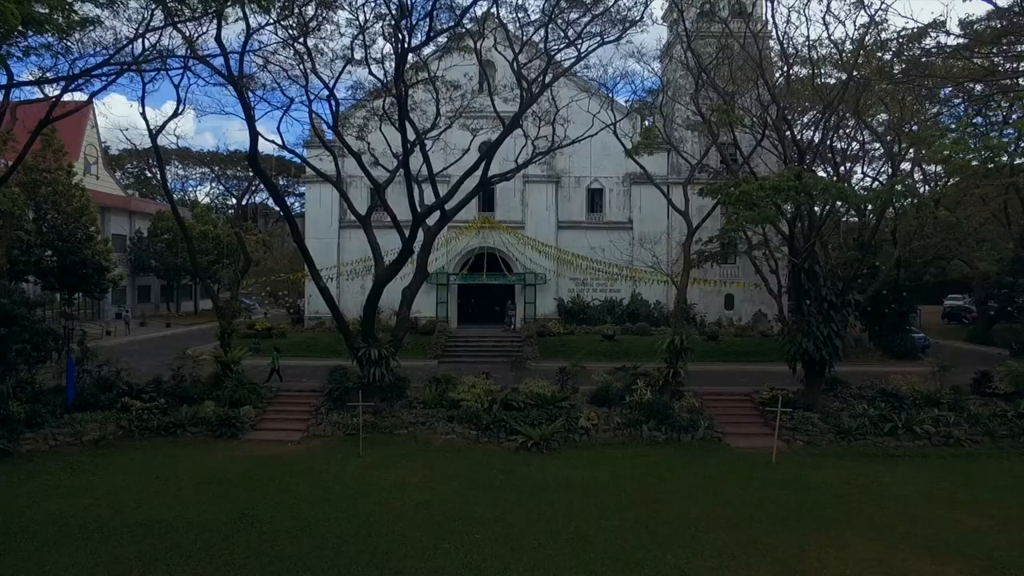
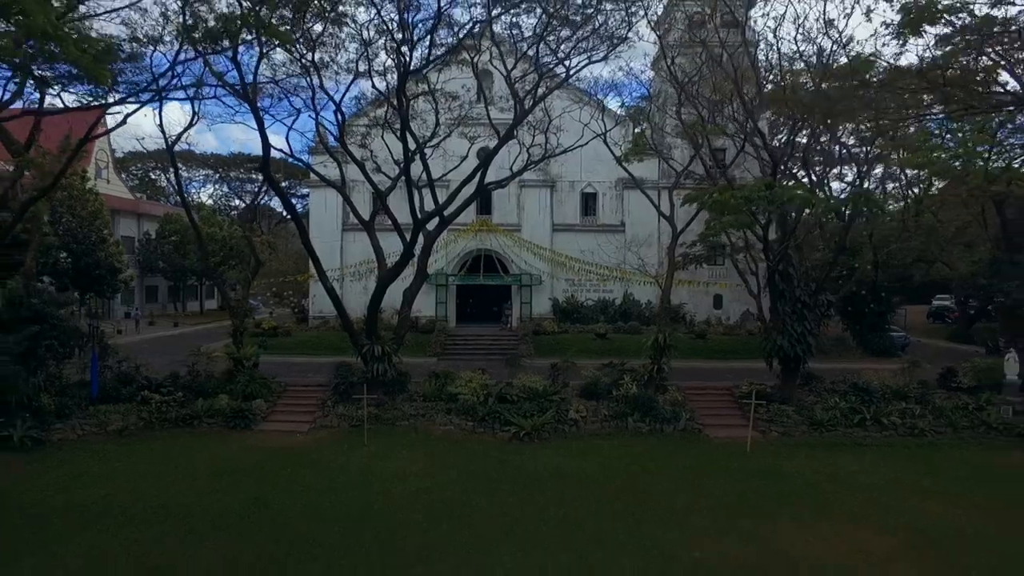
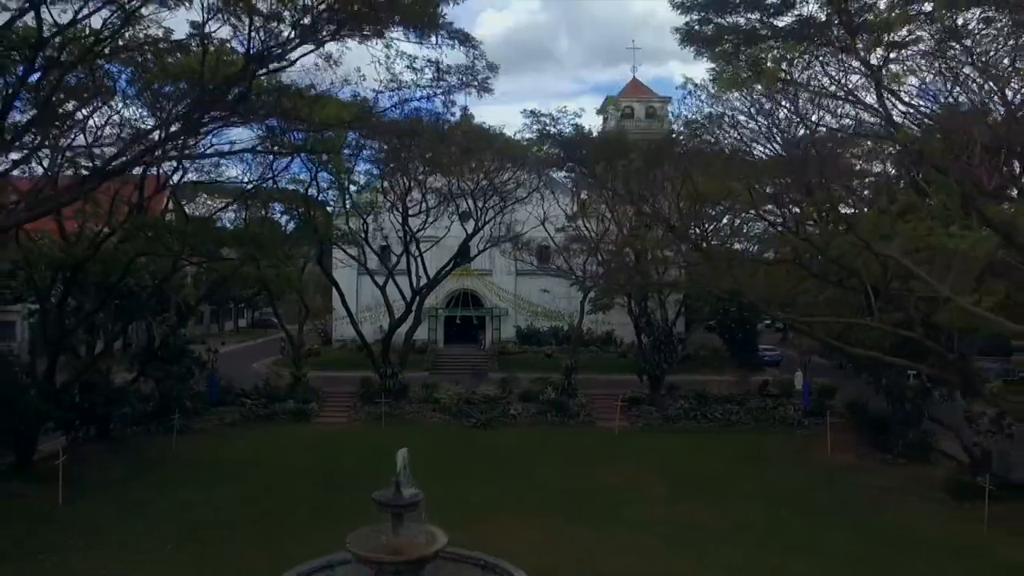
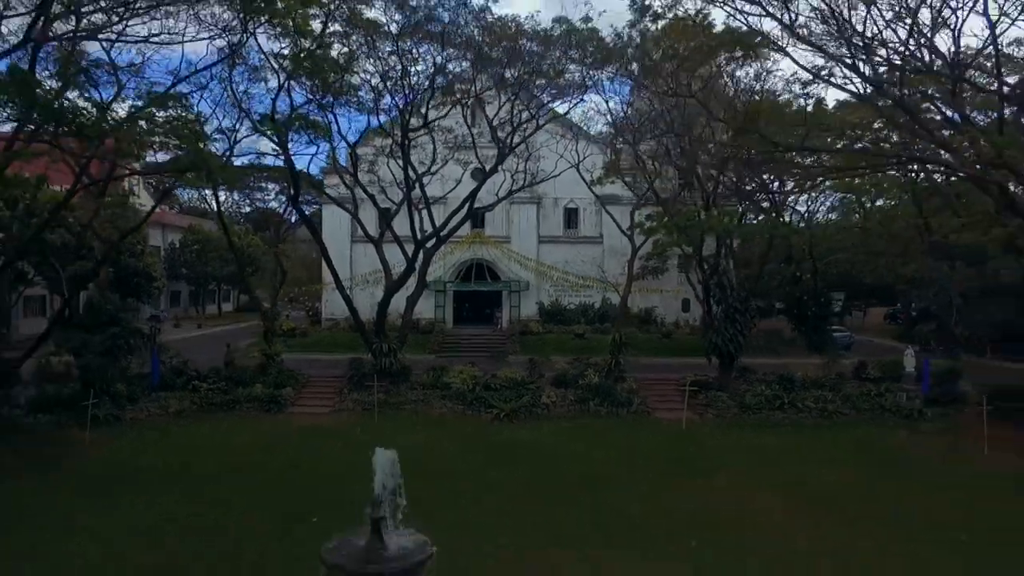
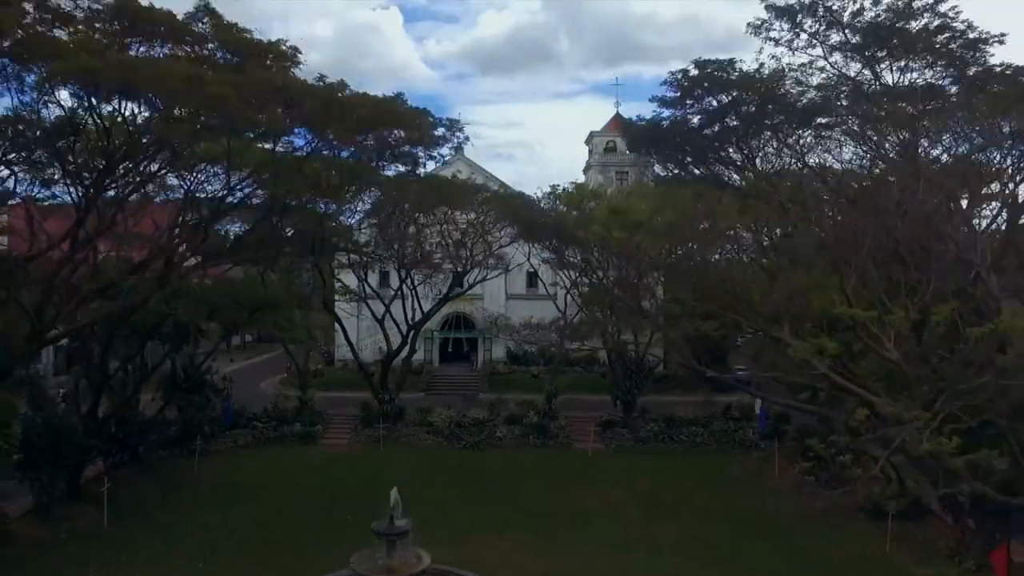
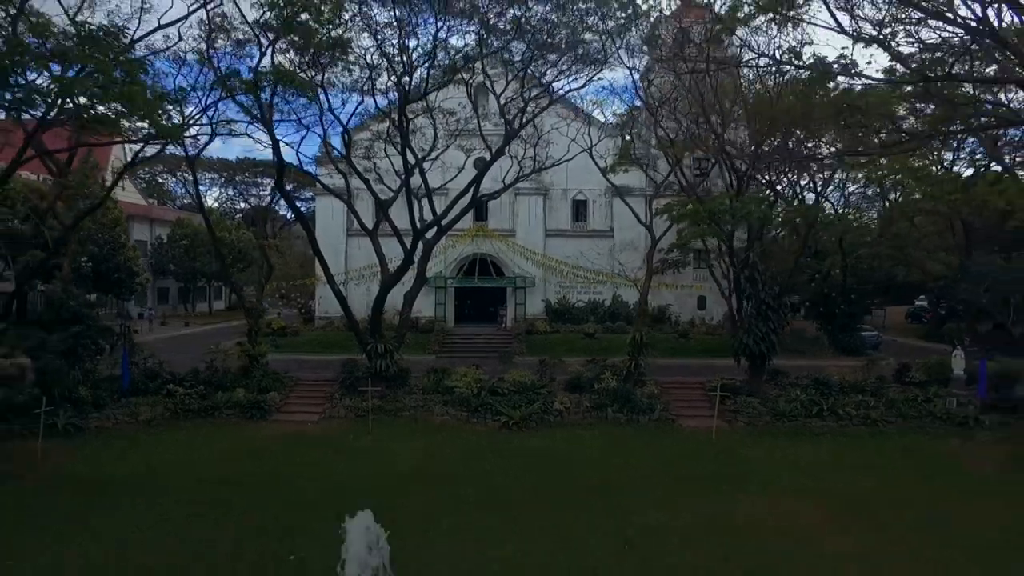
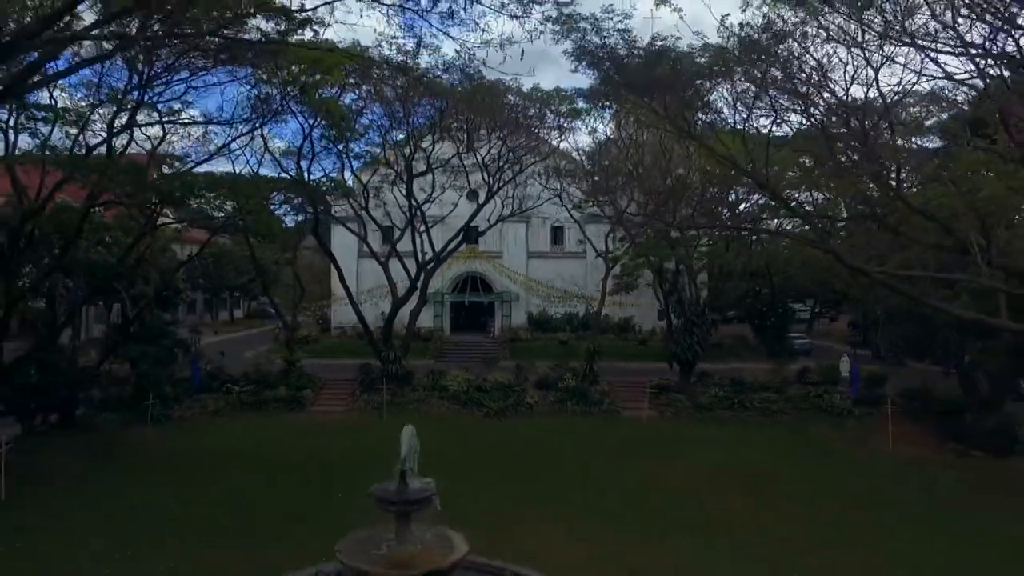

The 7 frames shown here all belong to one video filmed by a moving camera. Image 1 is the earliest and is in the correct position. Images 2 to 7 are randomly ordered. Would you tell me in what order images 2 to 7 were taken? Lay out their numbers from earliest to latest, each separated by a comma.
2, 6, 4, 7, 3, 5
